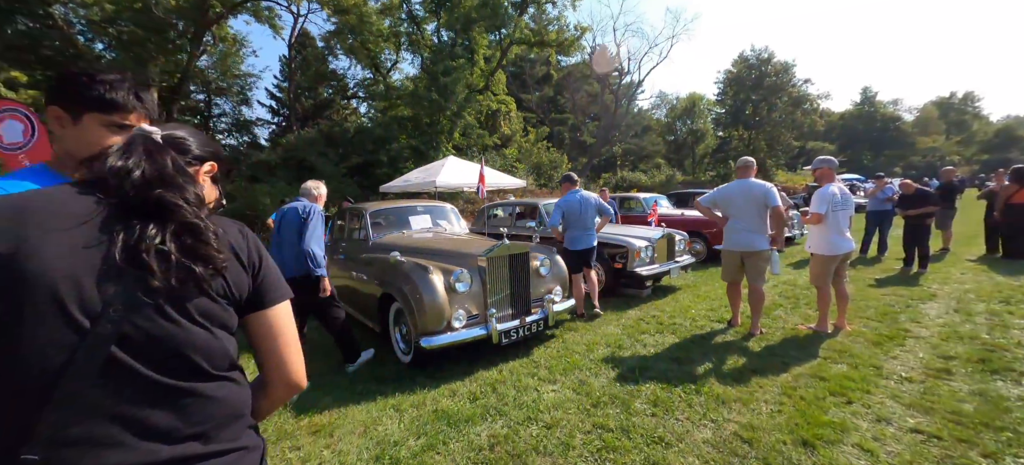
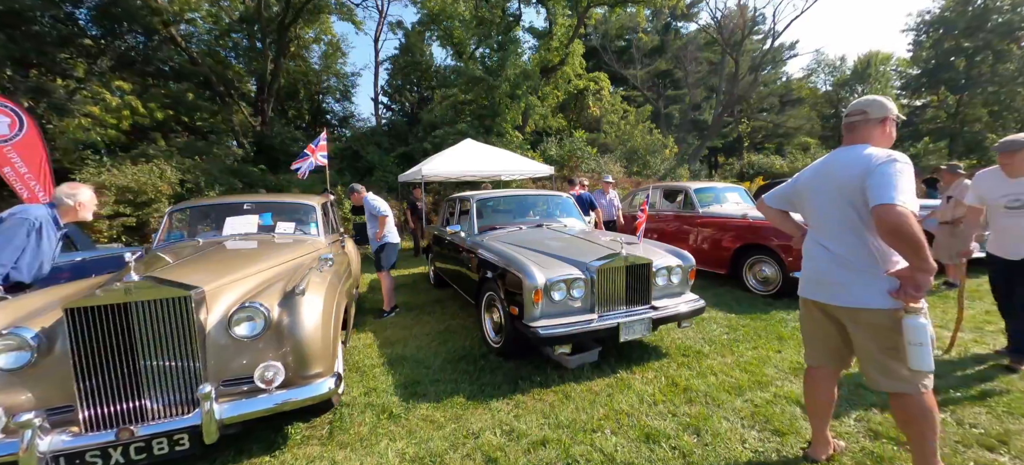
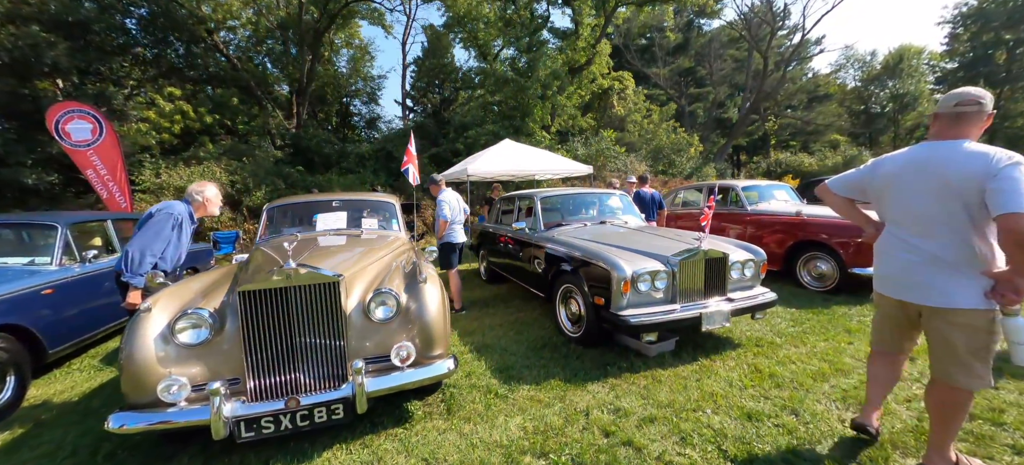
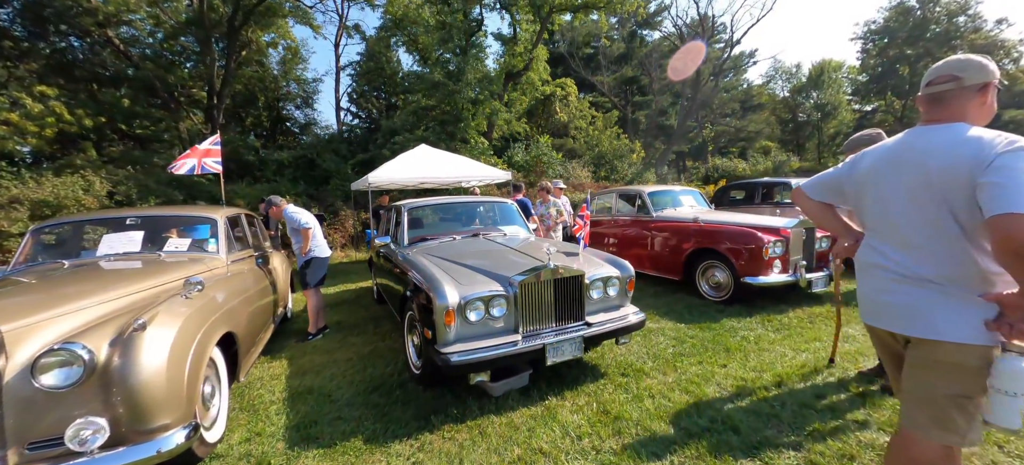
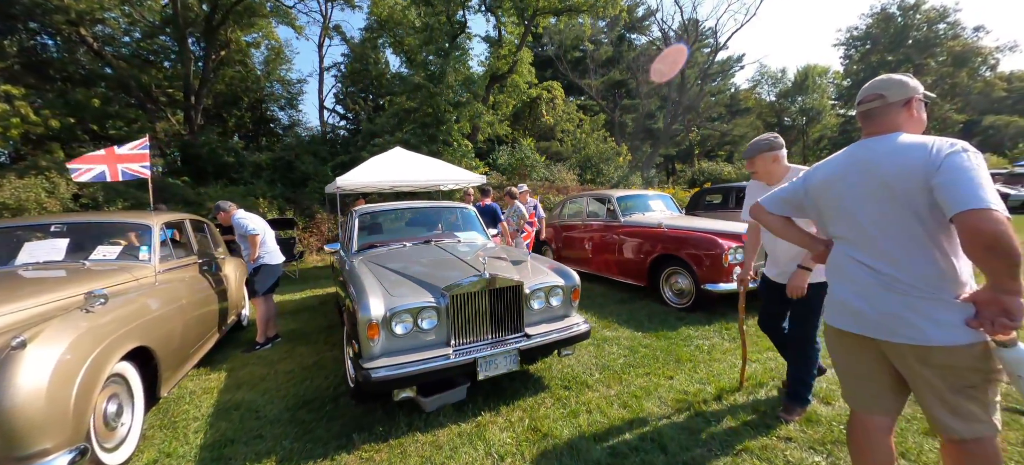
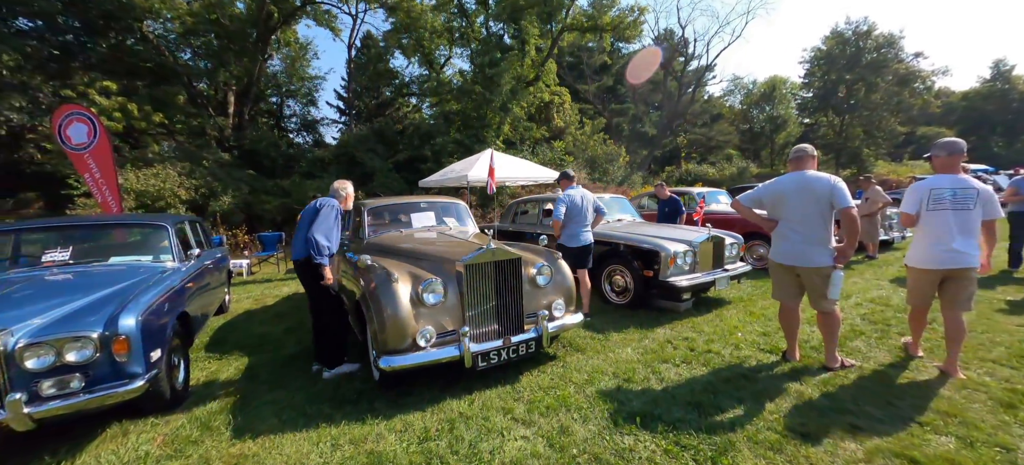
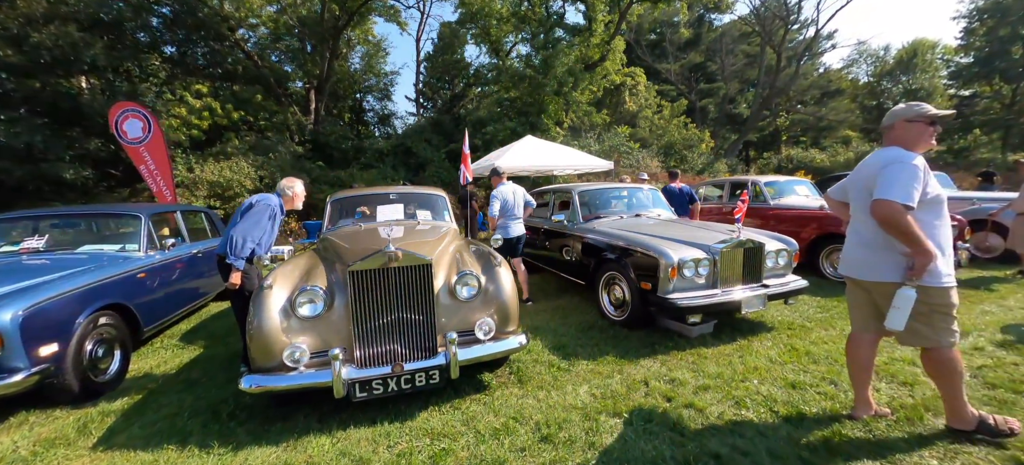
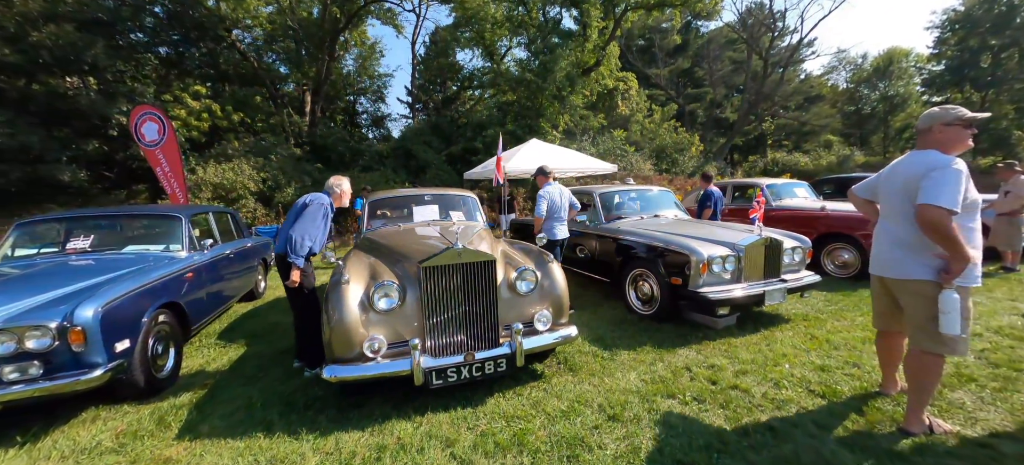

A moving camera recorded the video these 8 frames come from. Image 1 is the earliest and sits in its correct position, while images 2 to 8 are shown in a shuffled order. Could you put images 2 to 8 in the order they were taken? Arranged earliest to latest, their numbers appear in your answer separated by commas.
6, 8, 7, 3, 2, 4, 5
